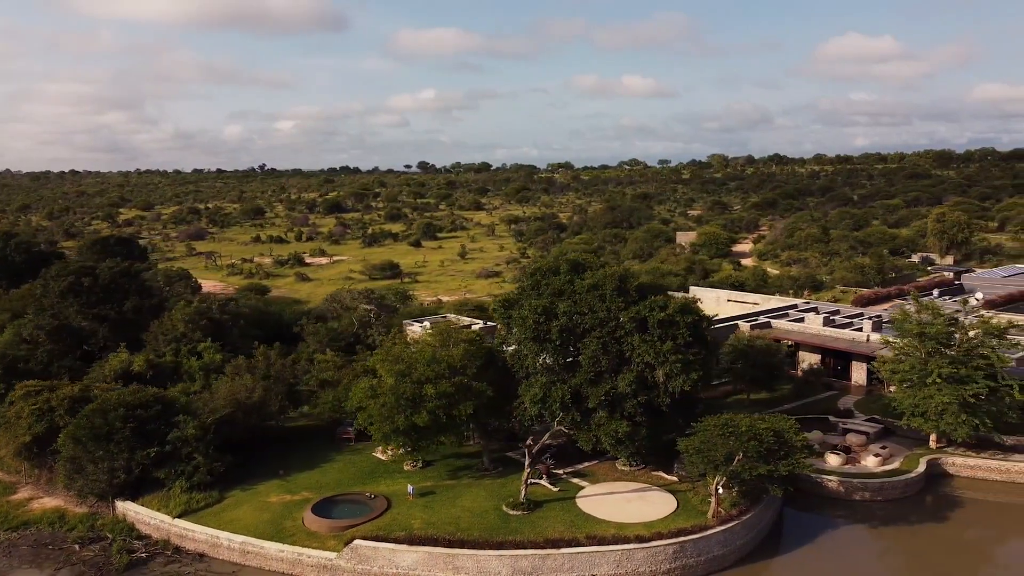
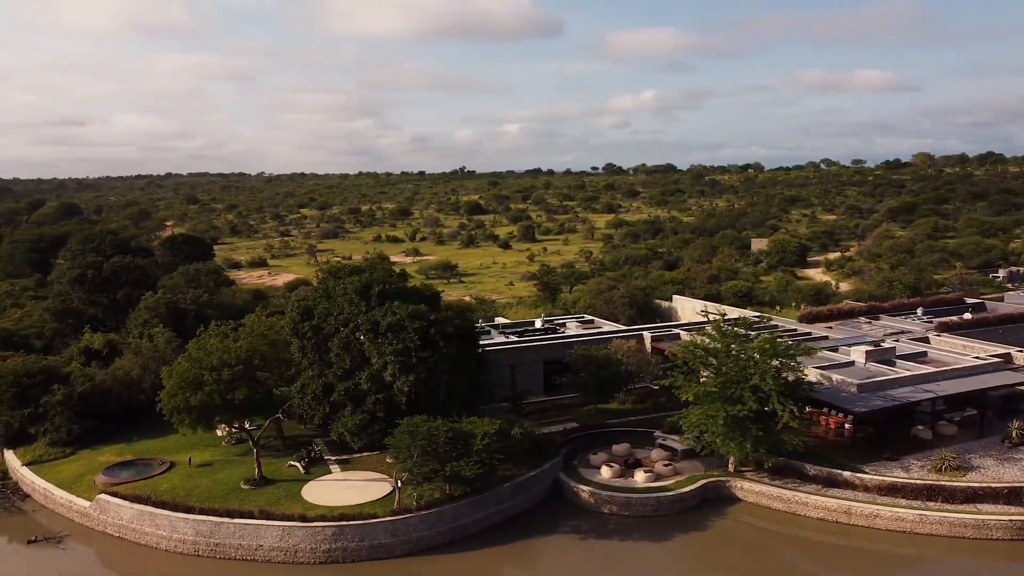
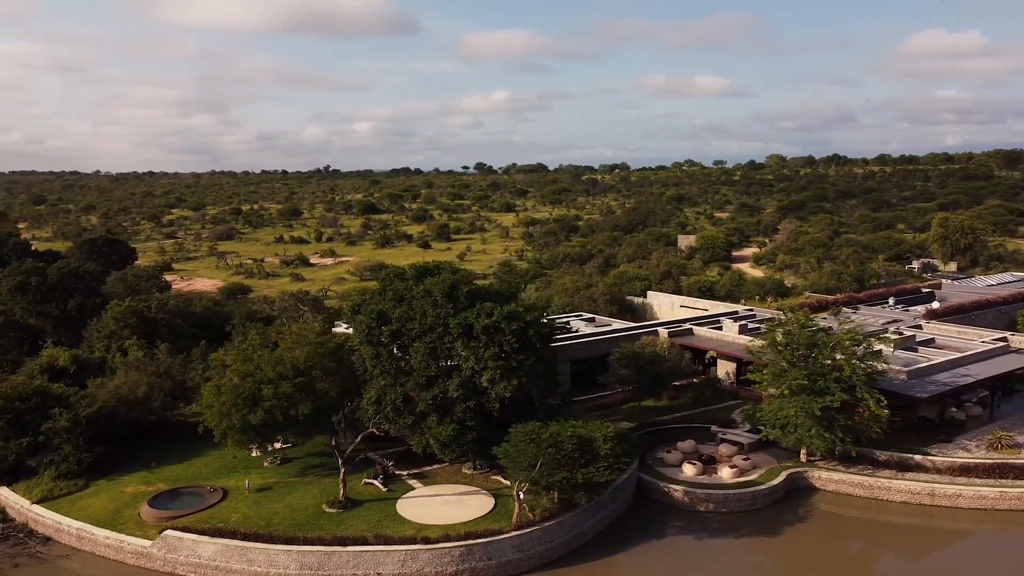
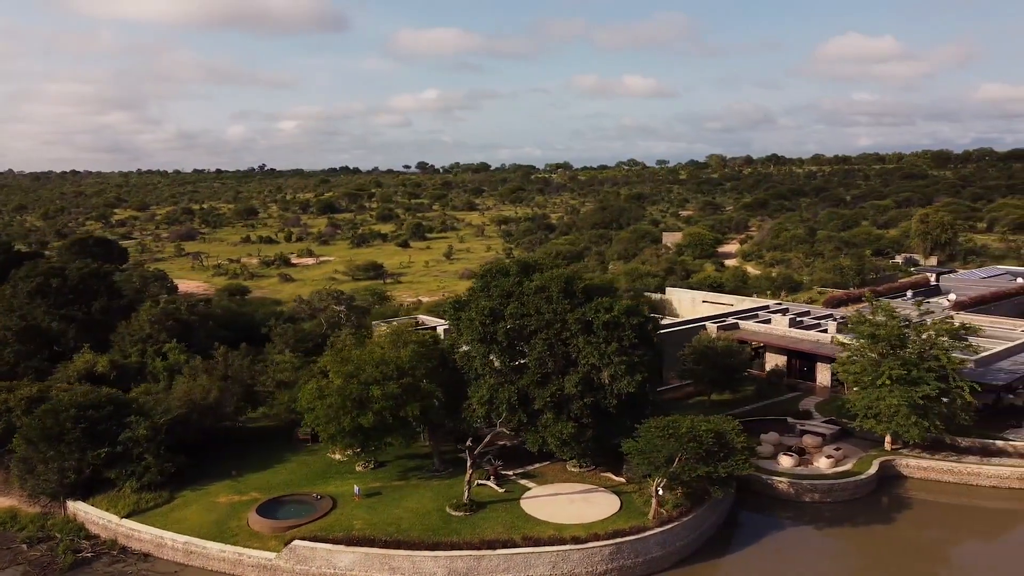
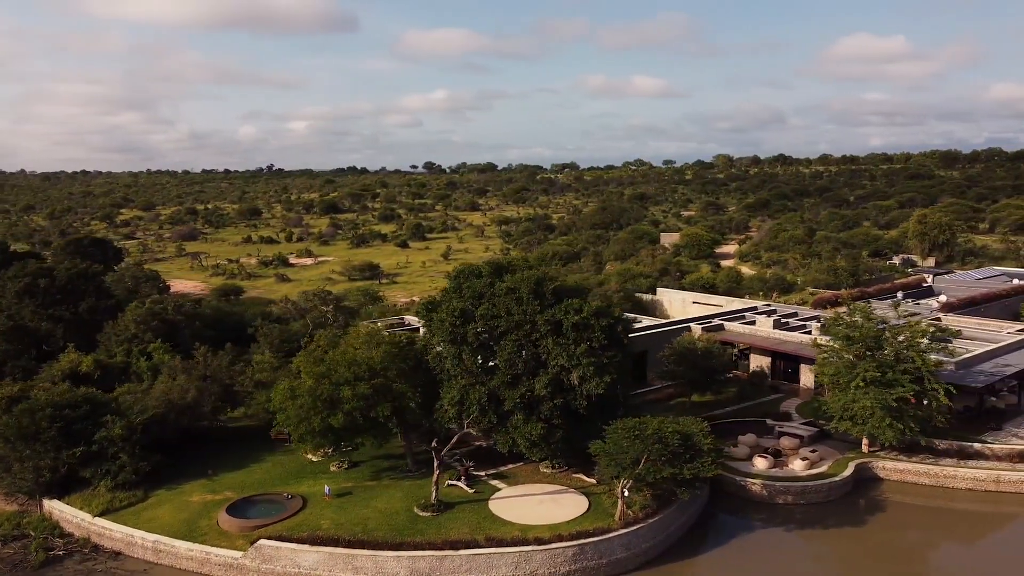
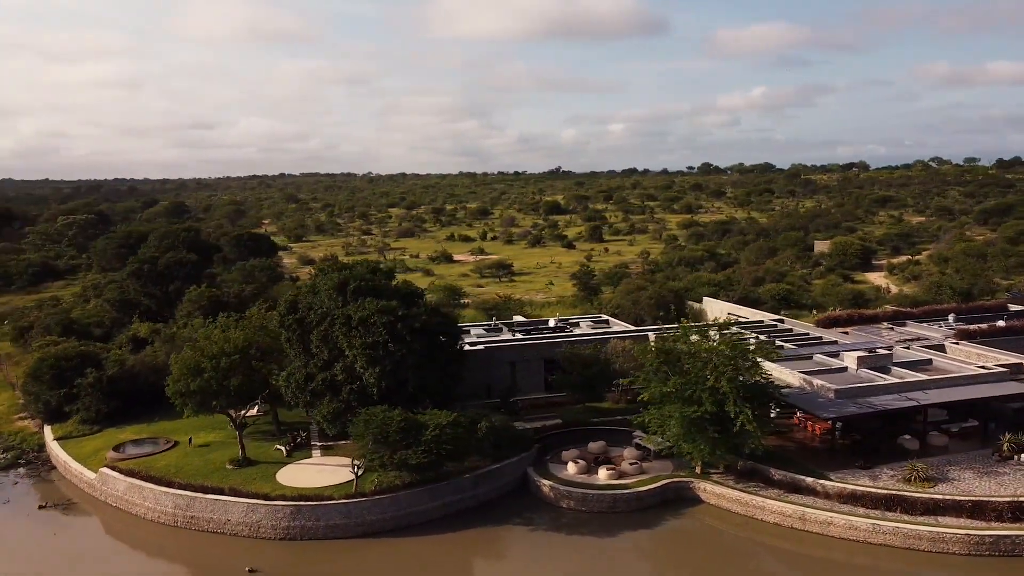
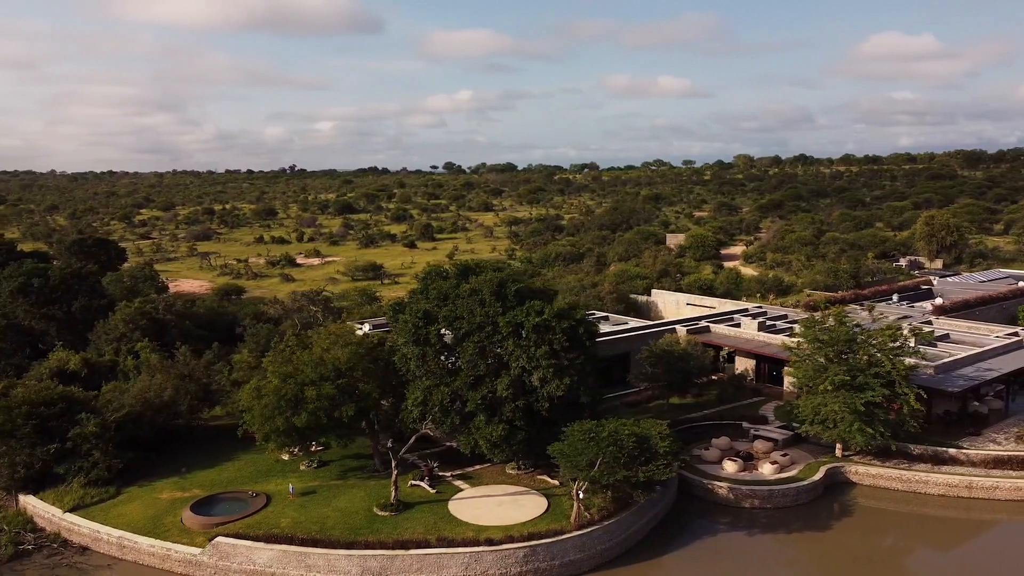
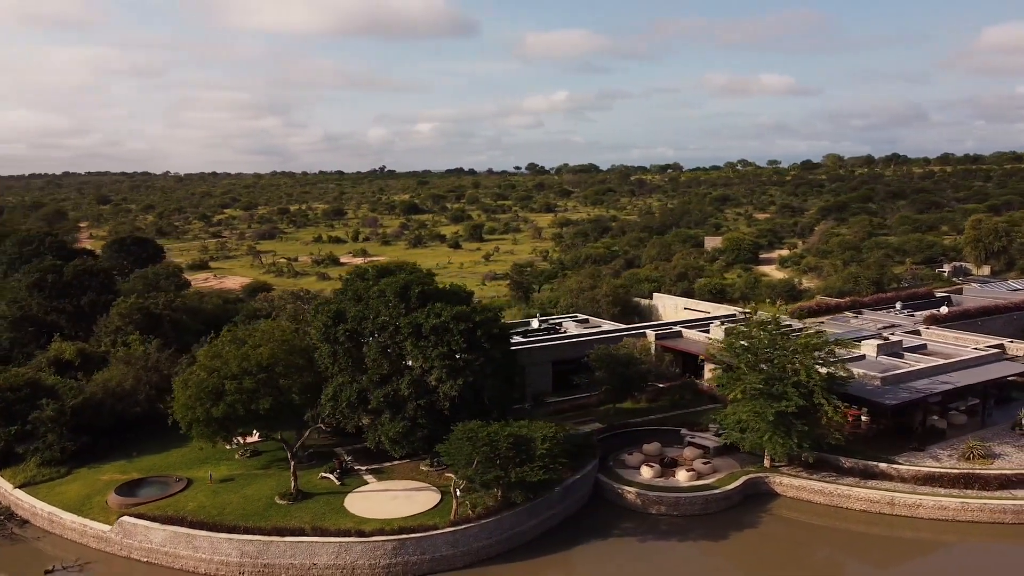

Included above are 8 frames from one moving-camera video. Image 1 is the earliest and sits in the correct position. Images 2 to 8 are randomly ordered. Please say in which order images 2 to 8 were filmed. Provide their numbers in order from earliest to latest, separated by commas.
4, 5, 7, 3, 8, 2, 6
